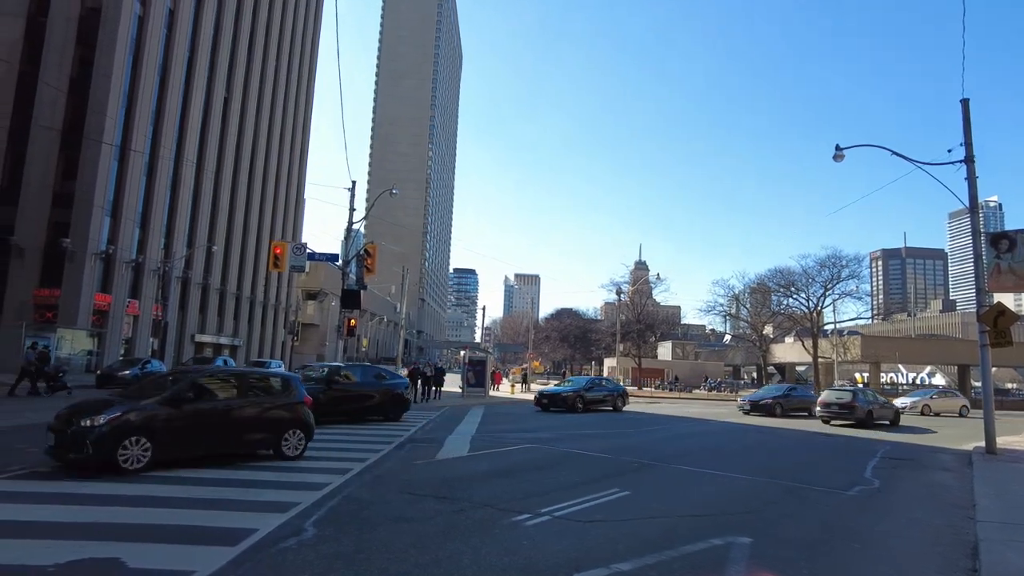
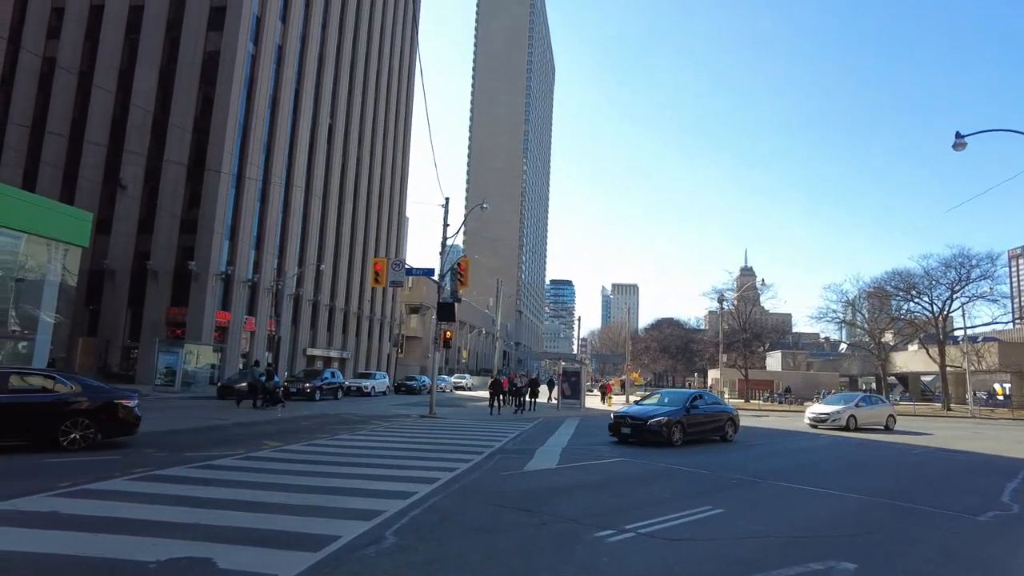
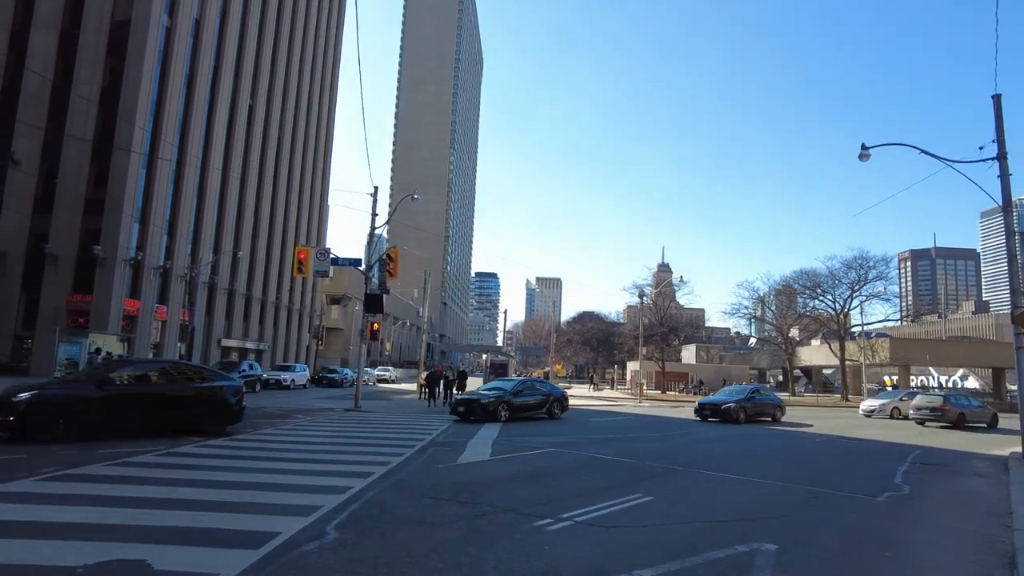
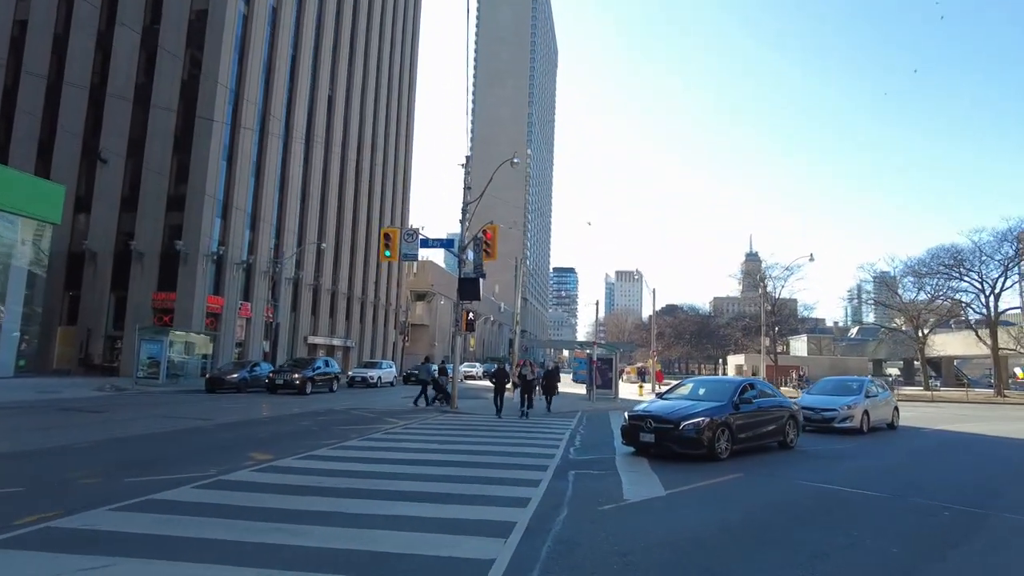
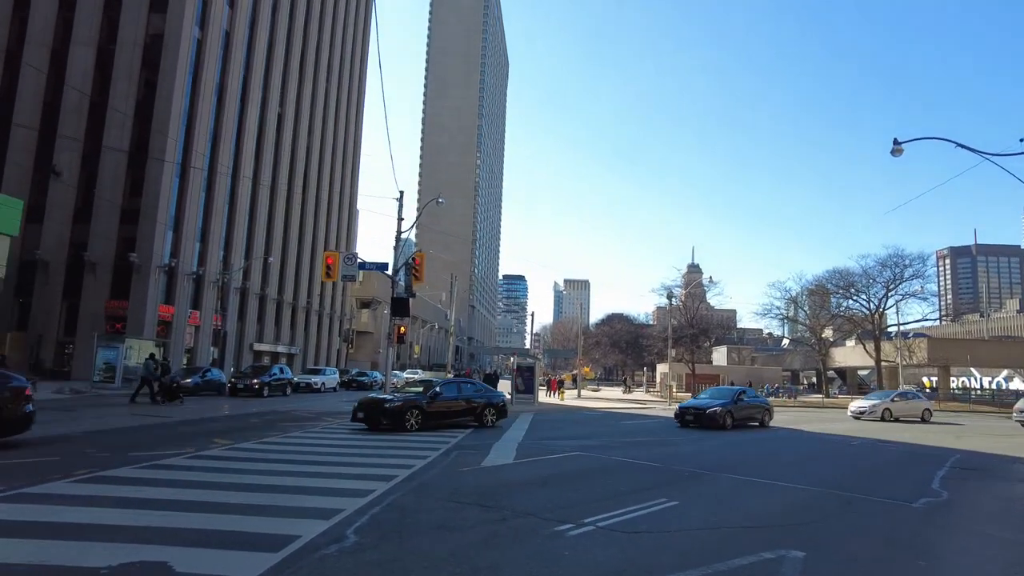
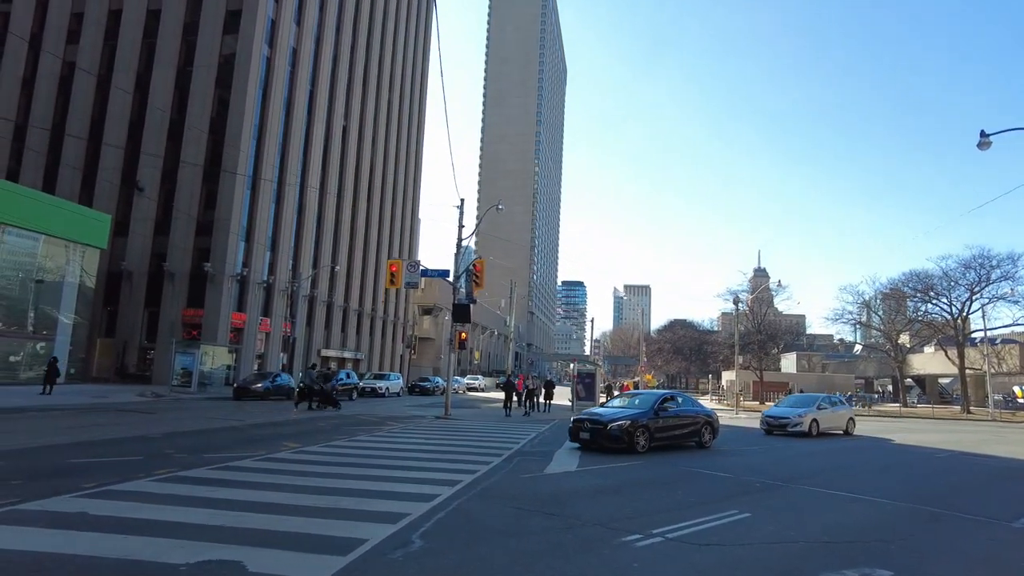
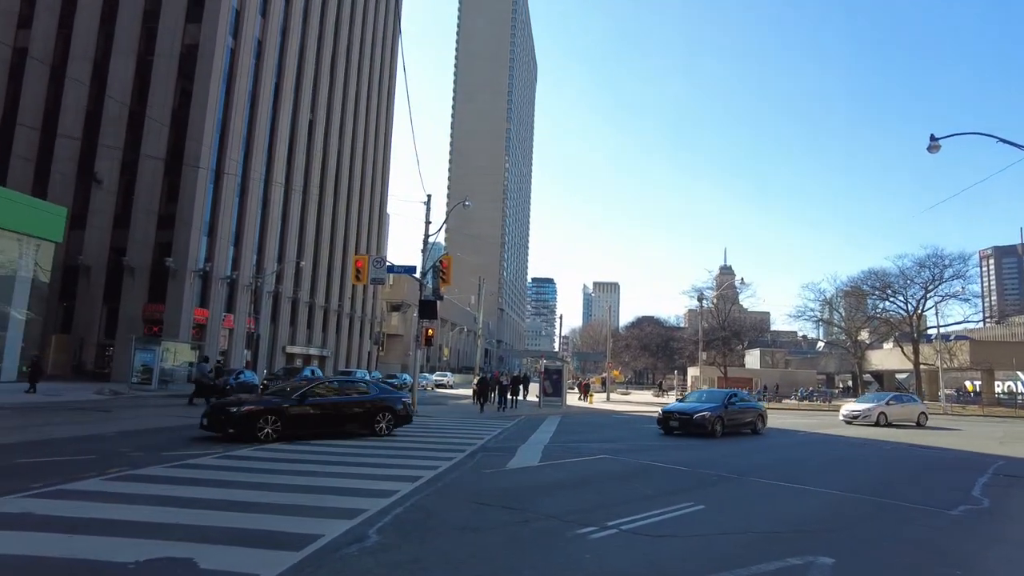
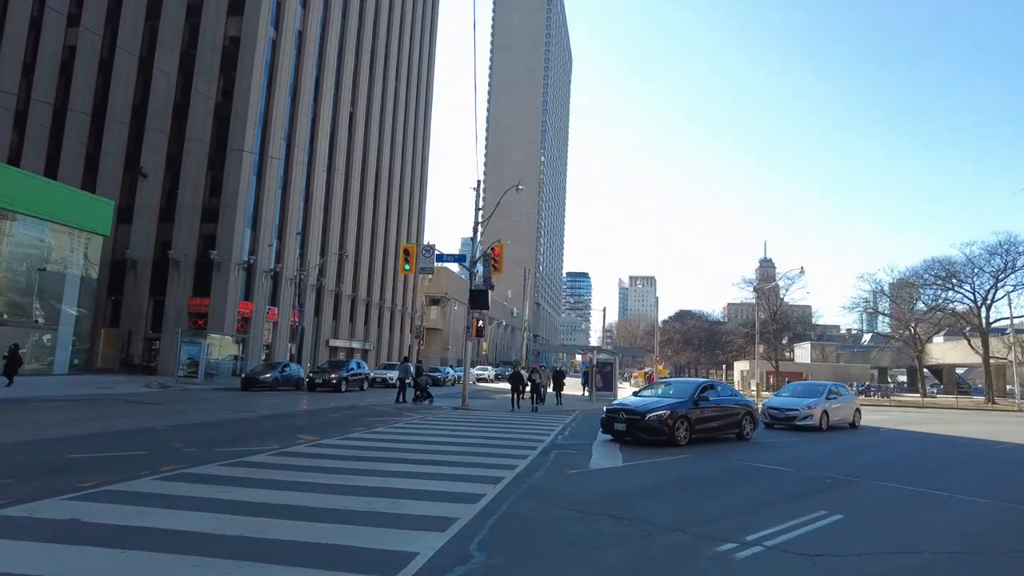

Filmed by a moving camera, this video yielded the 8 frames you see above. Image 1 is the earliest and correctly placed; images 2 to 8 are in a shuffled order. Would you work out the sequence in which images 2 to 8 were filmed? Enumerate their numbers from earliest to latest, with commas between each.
3, 5, 7, 2, 6, 8, 4
